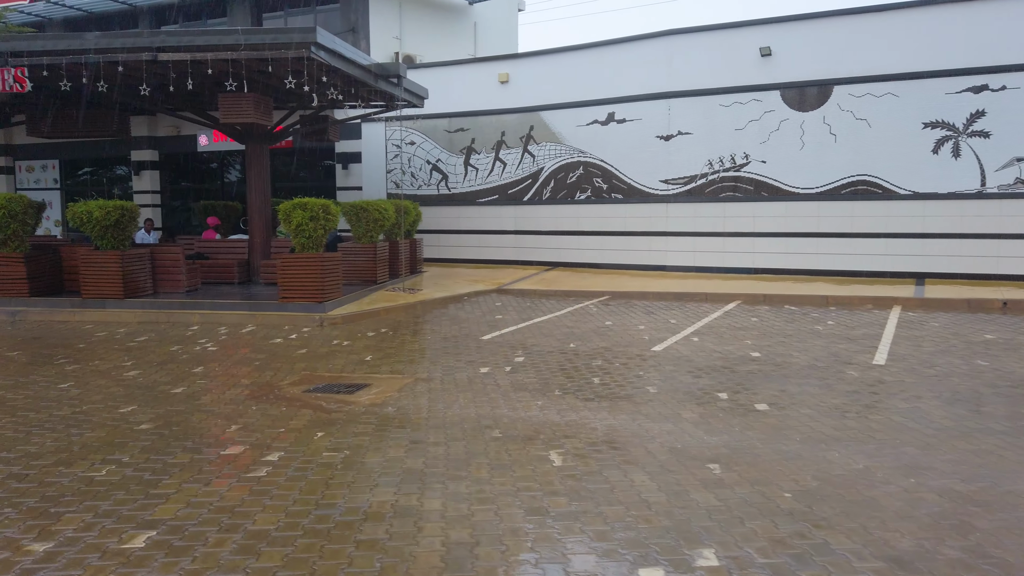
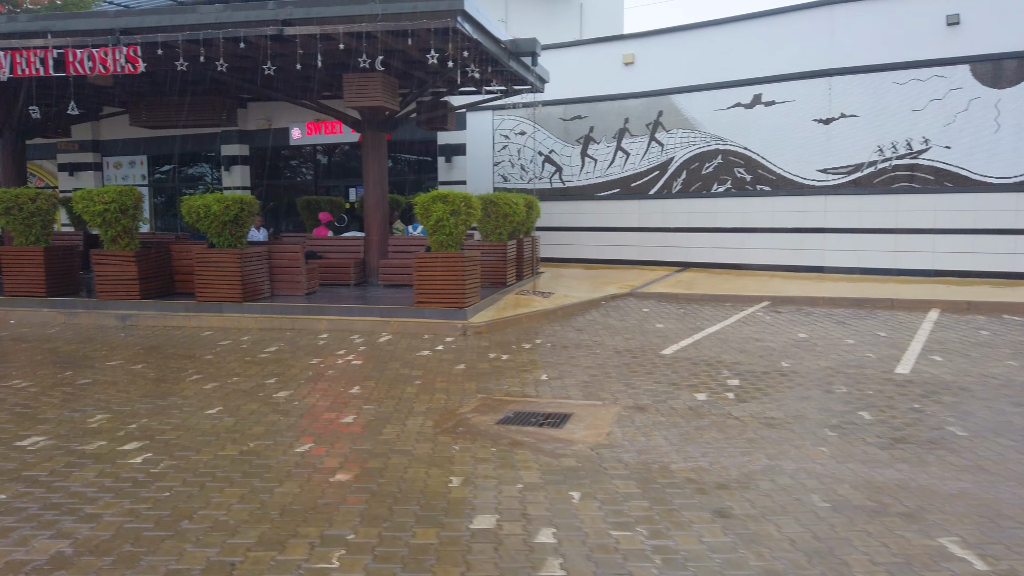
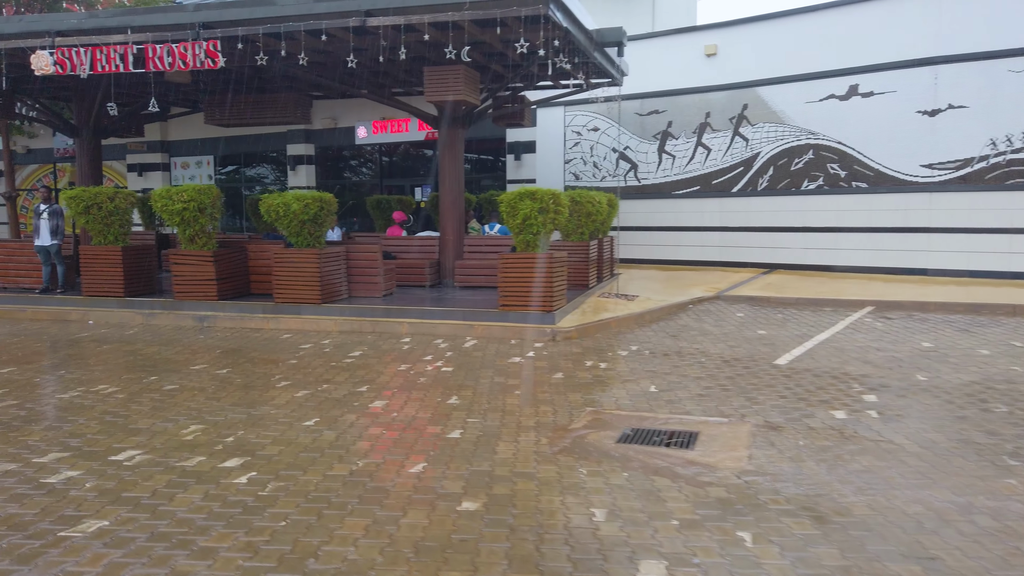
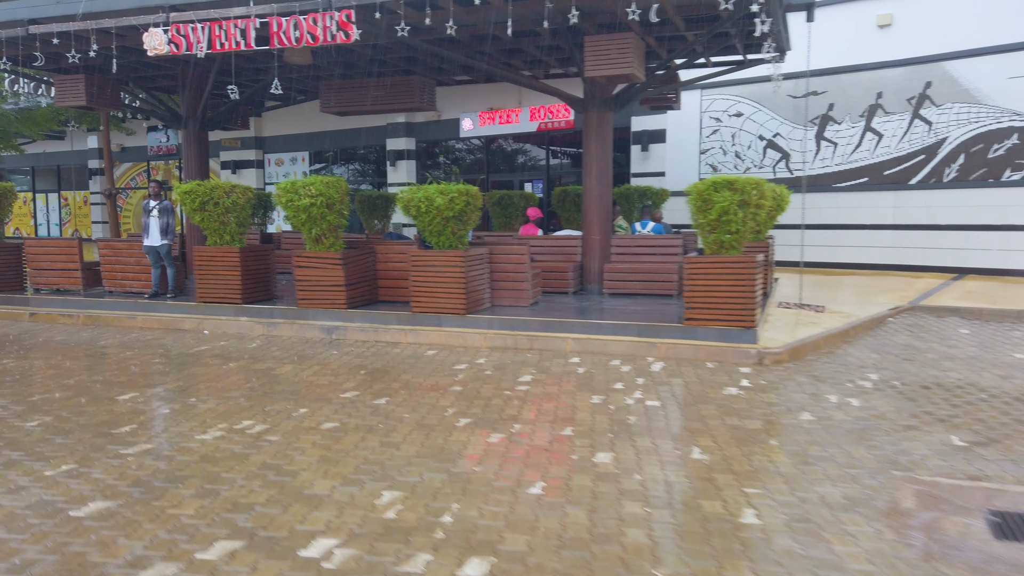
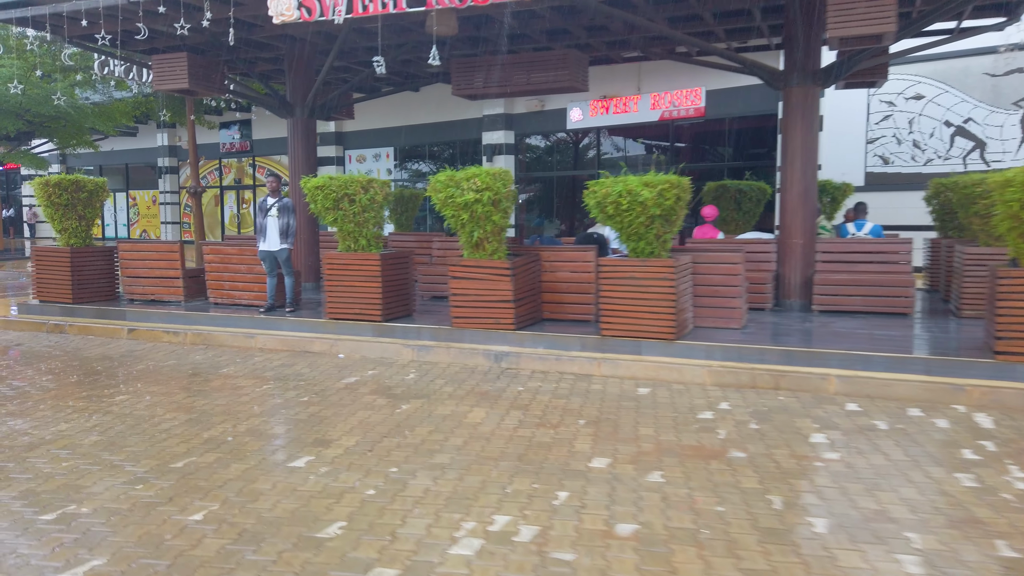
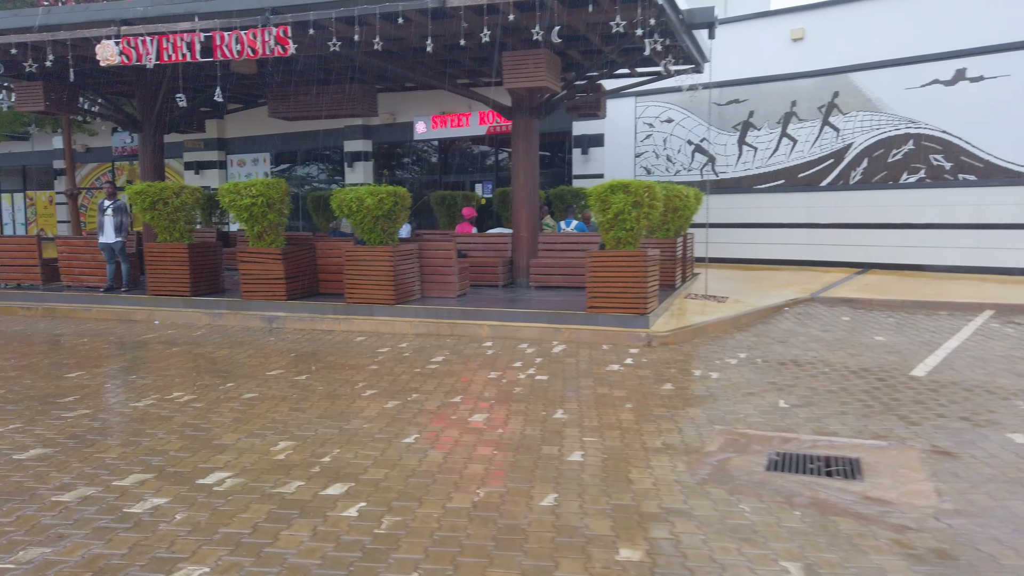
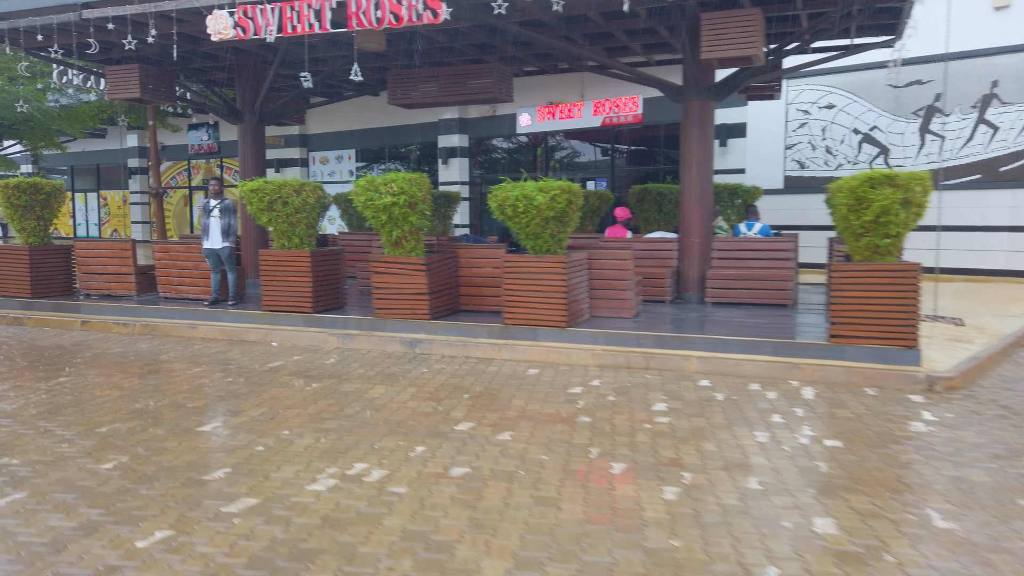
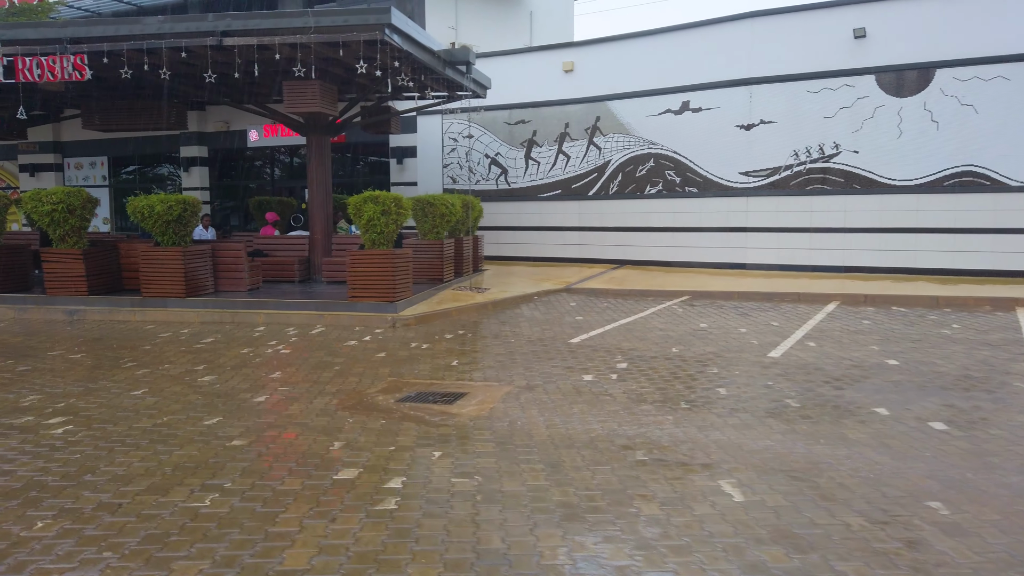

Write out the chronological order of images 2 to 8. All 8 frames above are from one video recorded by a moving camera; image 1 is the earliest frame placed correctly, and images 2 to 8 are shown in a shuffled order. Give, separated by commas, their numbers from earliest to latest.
8, 2, 3, 6, 4, 7, 5
